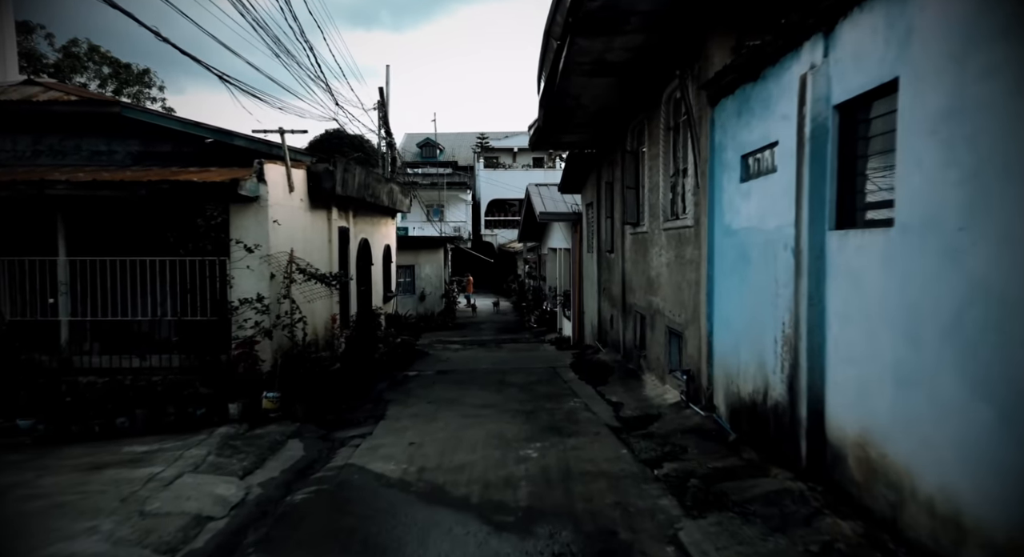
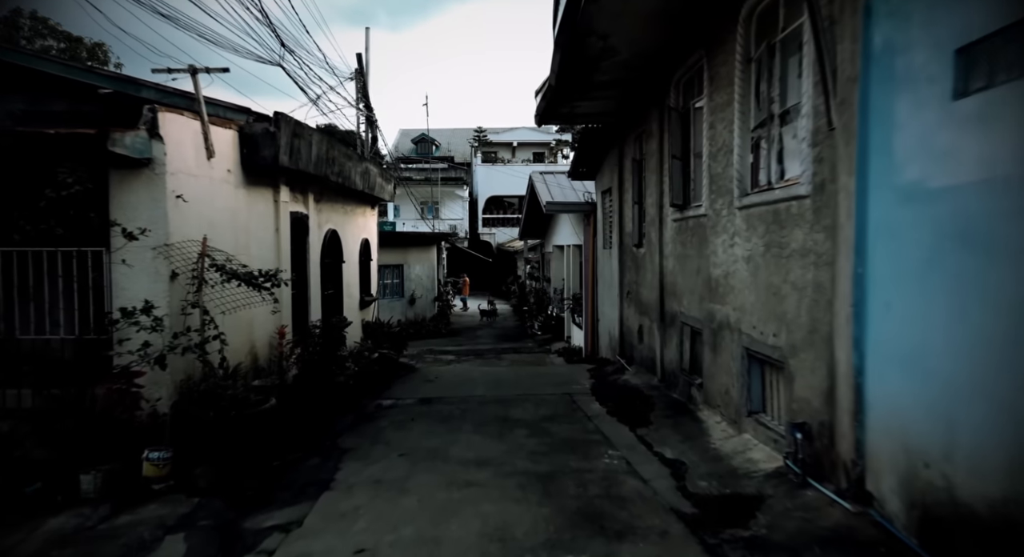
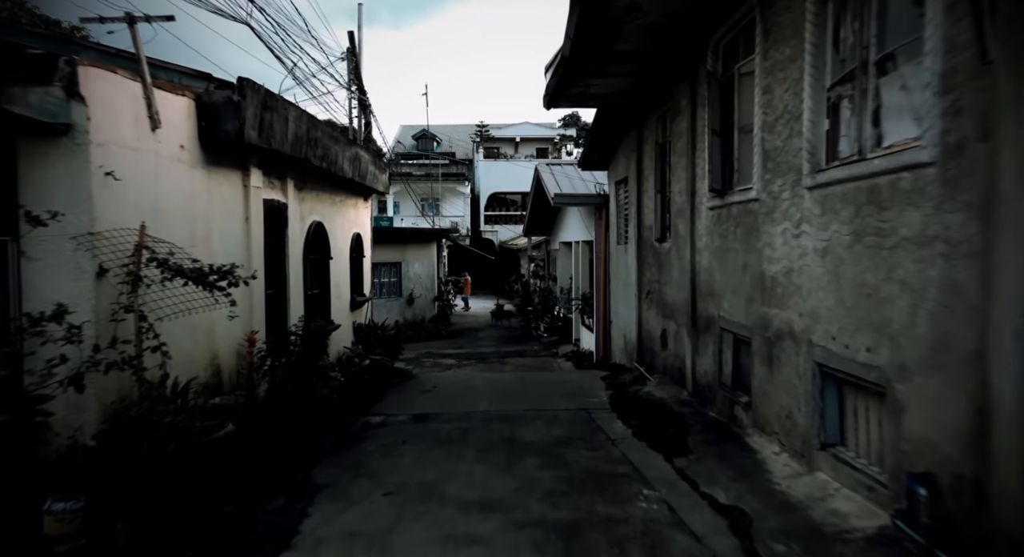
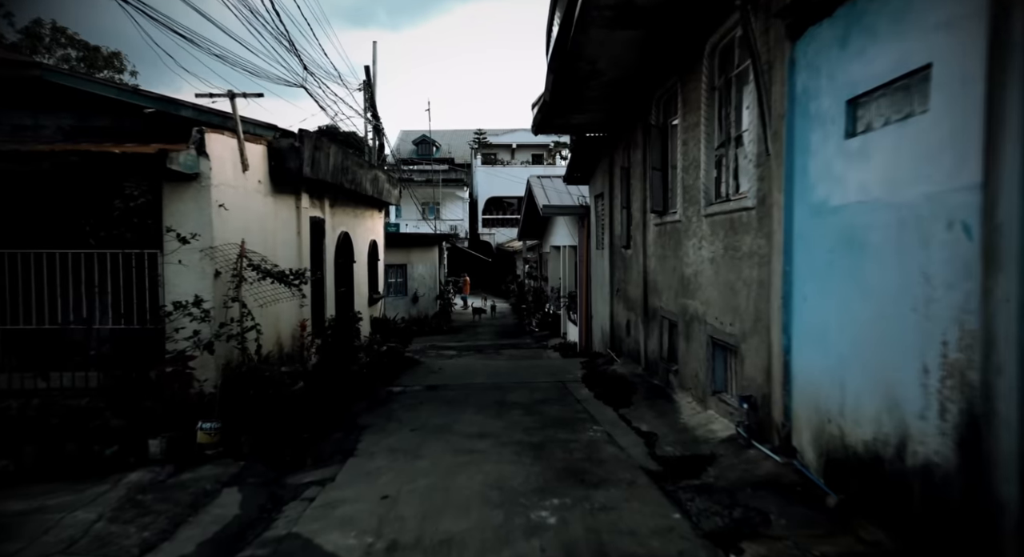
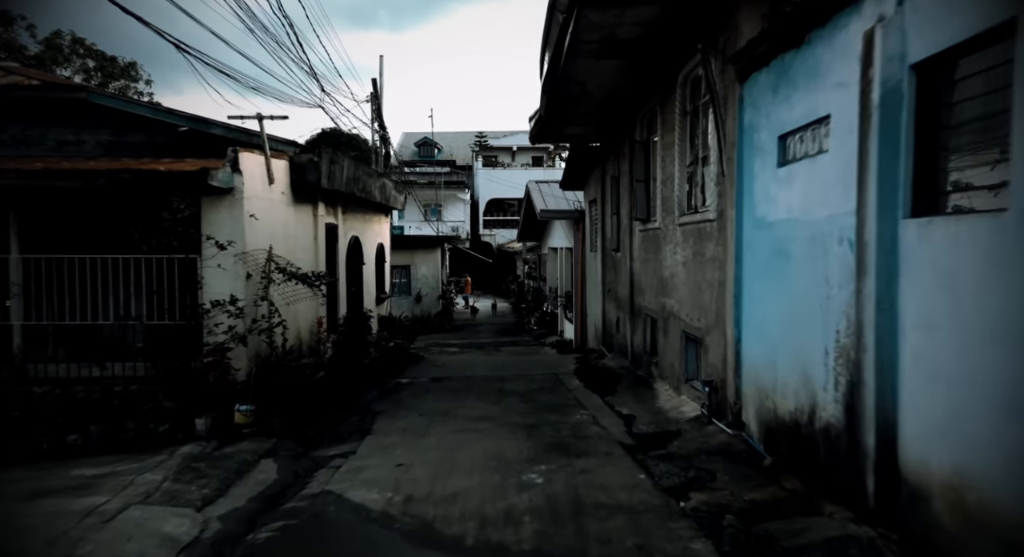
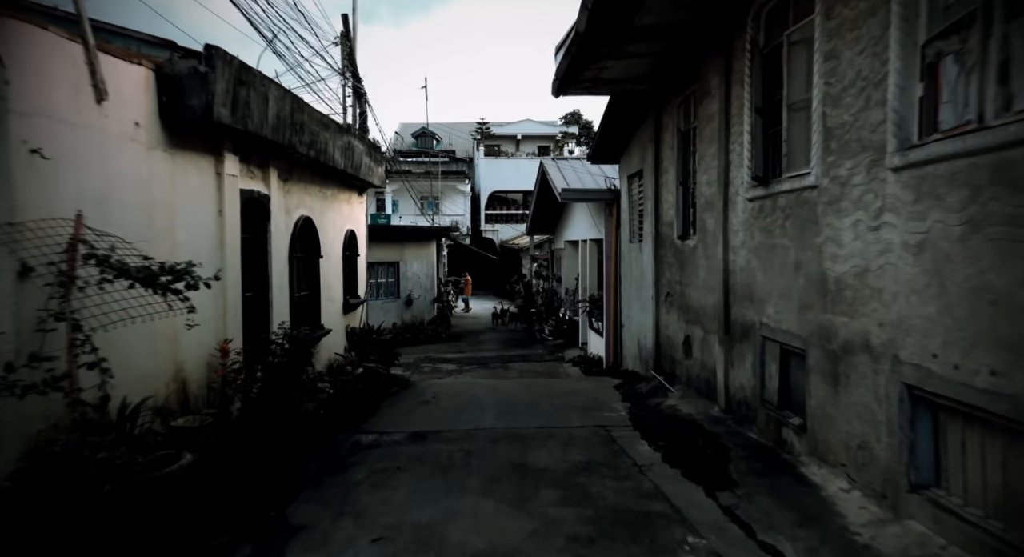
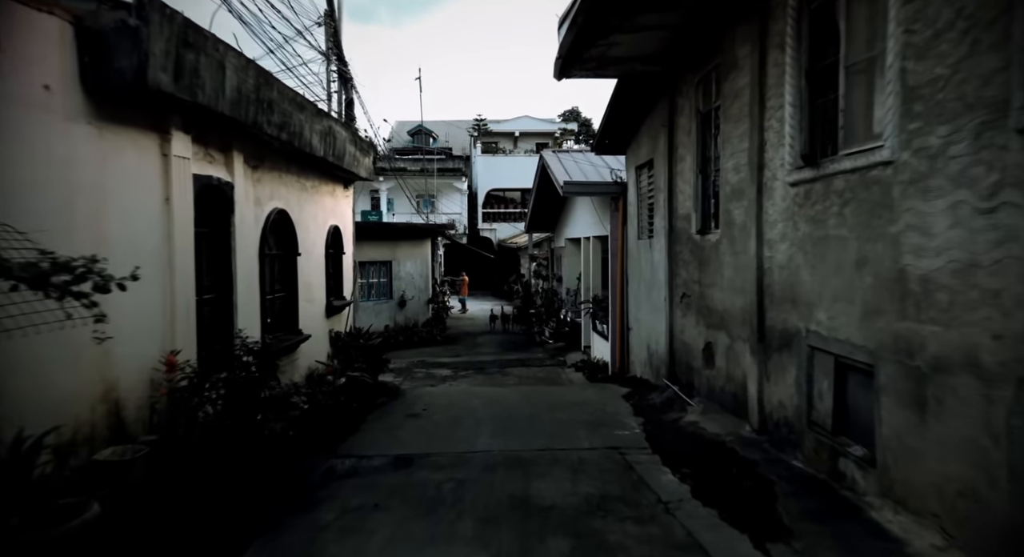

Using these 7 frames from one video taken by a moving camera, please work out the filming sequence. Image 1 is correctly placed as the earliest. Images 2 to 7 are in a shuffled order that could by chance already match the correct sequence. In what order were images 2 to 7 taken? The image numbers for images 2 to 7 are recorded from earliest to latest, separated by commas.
5, 4, 2, 3, 6, 7
